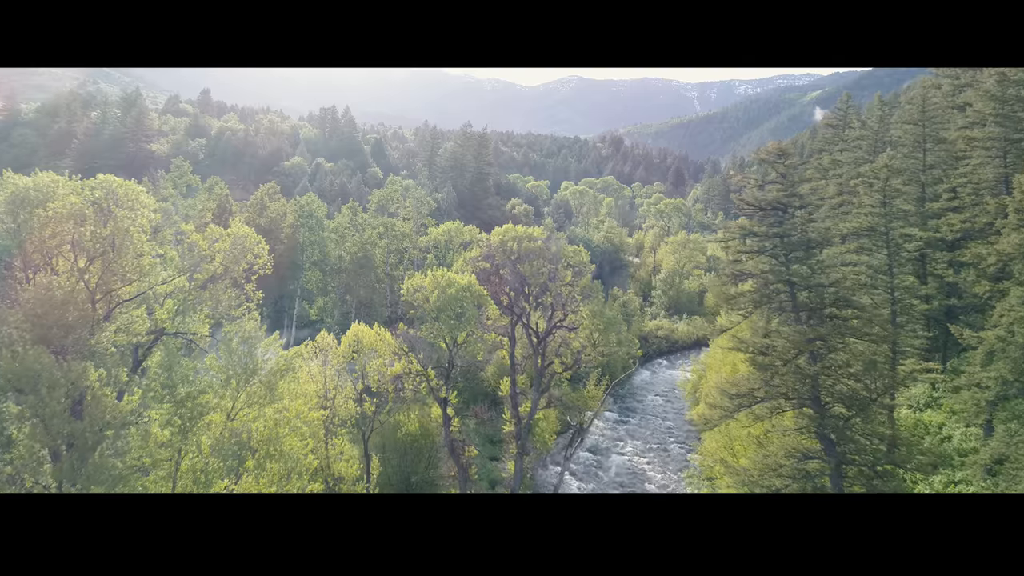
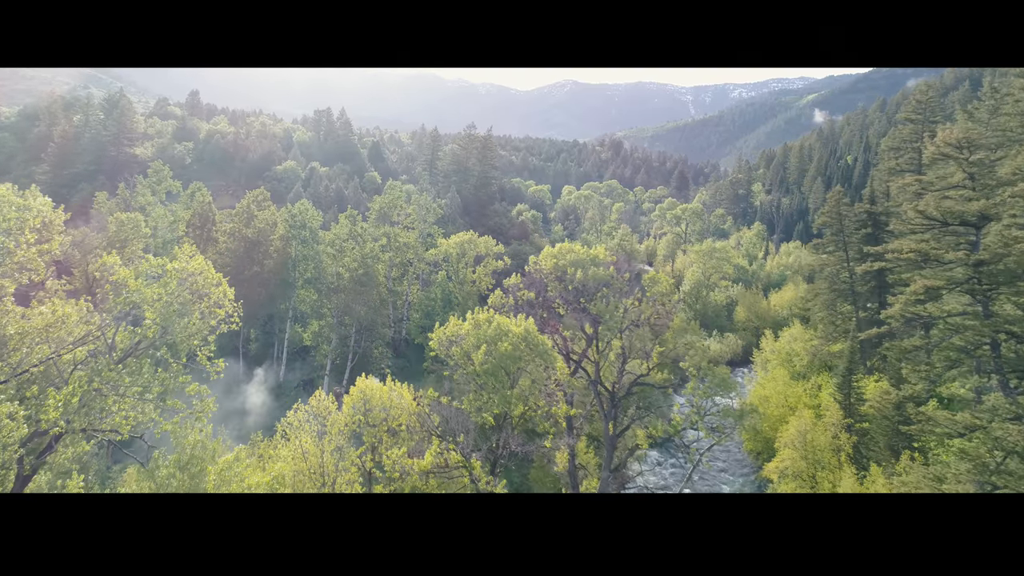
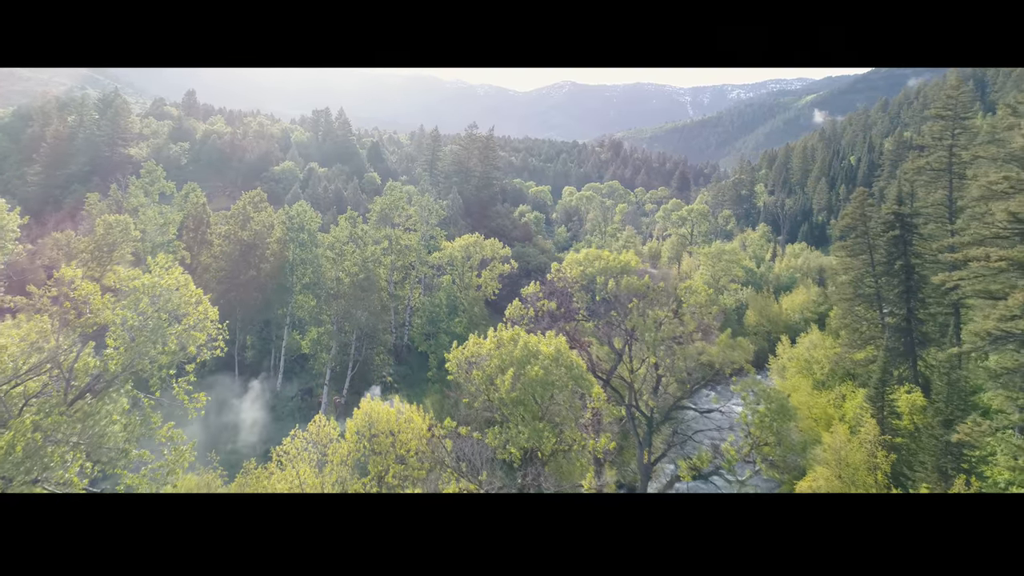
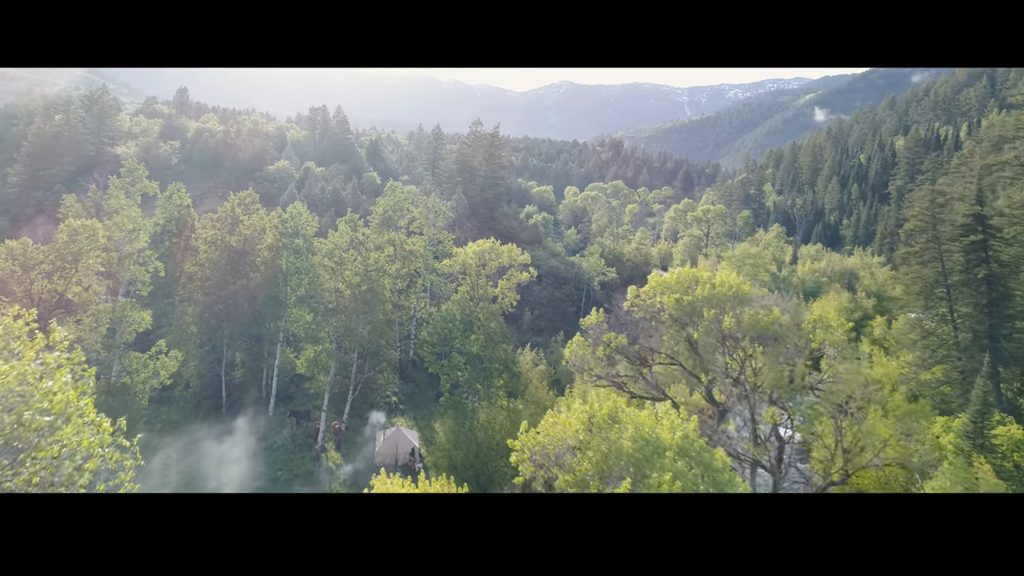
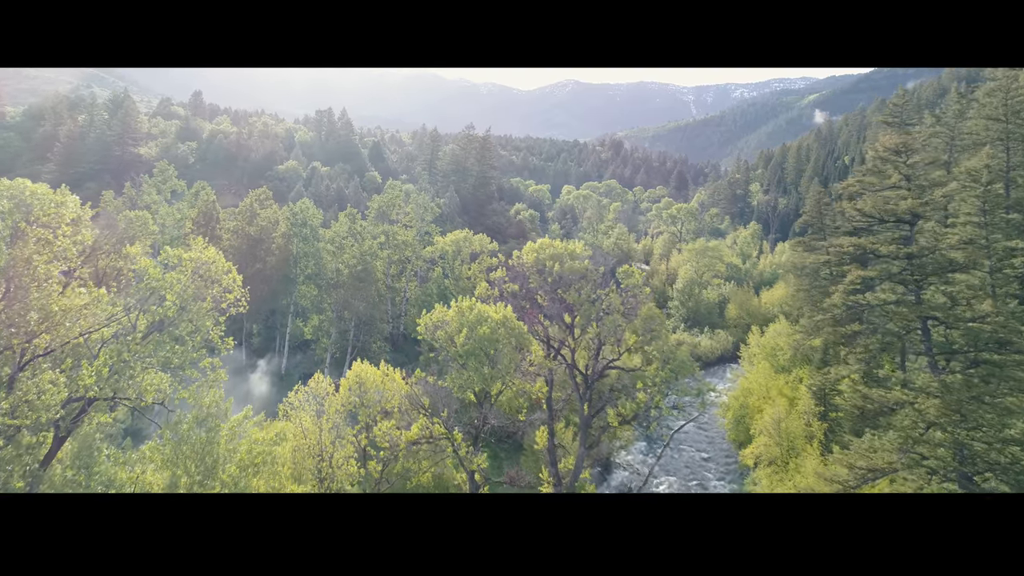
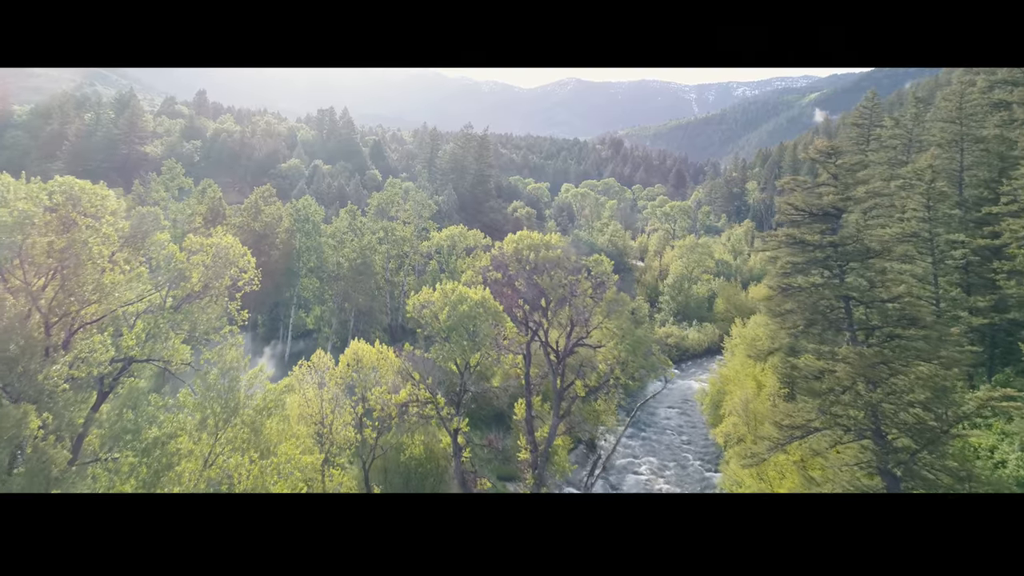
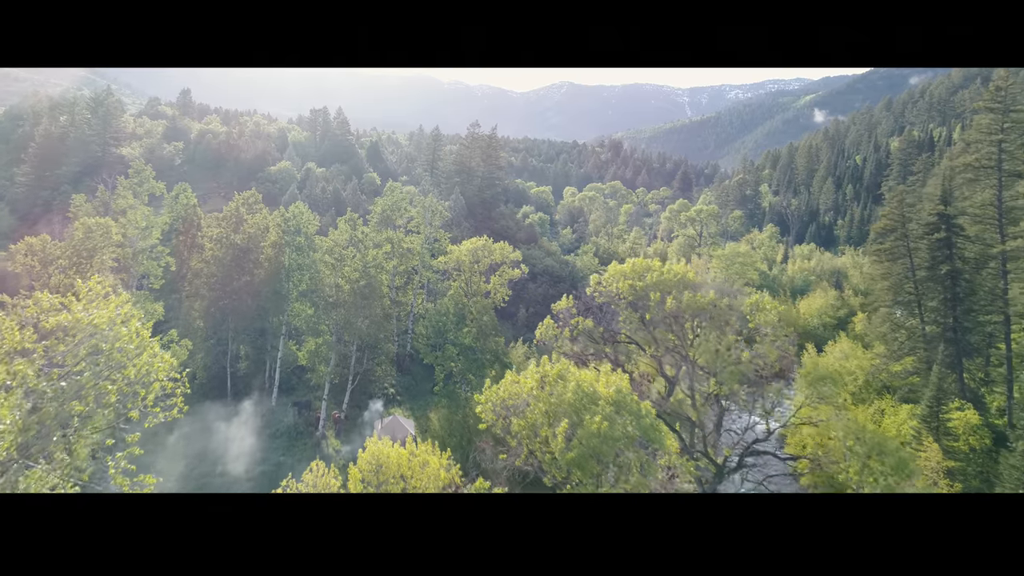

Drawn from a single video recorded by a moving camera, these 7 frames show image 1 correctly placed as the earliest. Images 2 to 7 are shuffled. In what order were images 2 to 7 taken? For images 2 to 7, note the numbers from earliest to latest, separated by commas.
6, 5, 2, 3, 7, 4
